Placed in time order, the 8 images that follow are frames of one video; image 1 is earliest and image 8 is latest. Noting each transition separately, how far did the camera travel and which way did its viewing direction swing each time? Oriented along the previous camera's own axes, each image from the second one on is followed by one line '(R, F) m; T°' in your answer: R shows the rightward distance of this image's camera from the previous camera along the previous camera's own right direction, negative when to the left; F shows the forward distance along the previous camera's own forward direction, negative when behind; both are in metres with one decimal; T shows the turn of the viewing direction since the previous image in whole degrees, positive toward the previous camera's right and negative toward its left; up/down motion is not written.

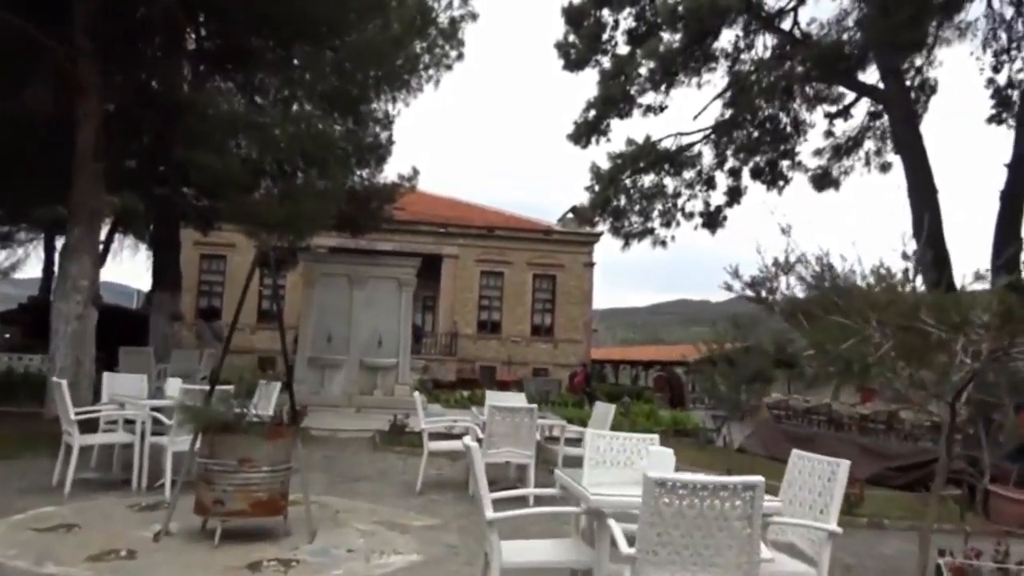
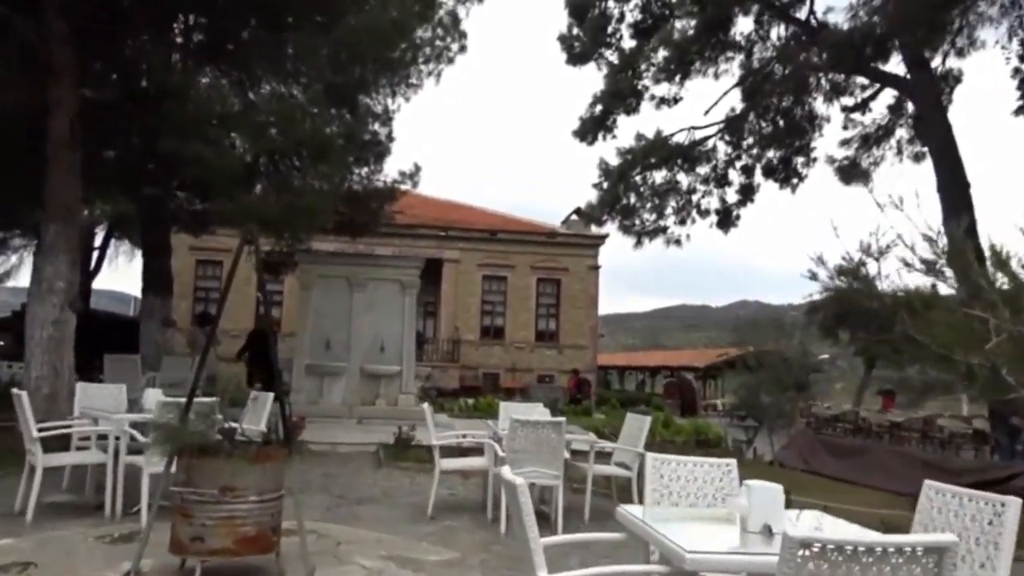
(-0.2, +0.9) m; 0°
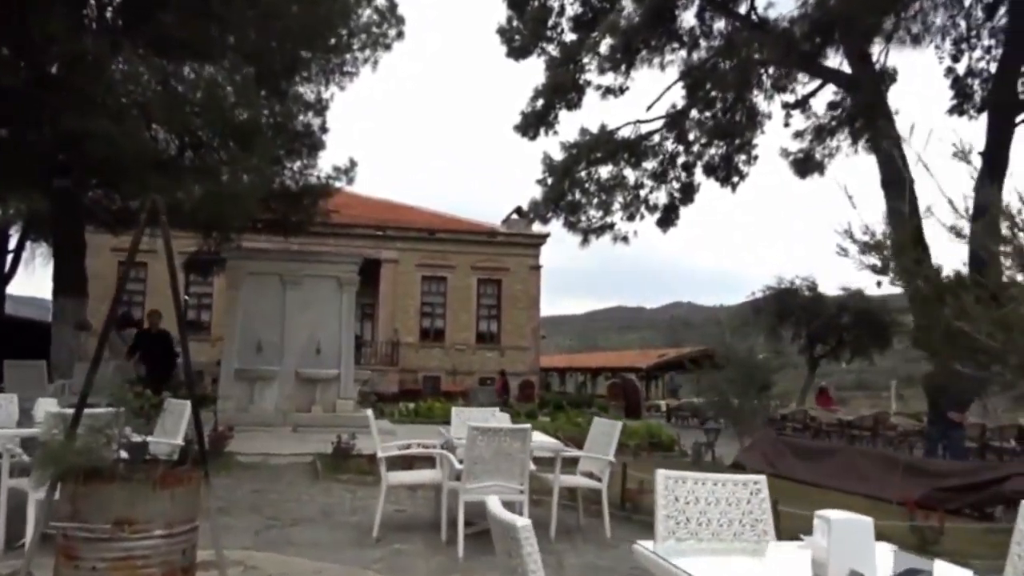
(-0.2, +0.8) m; +5°
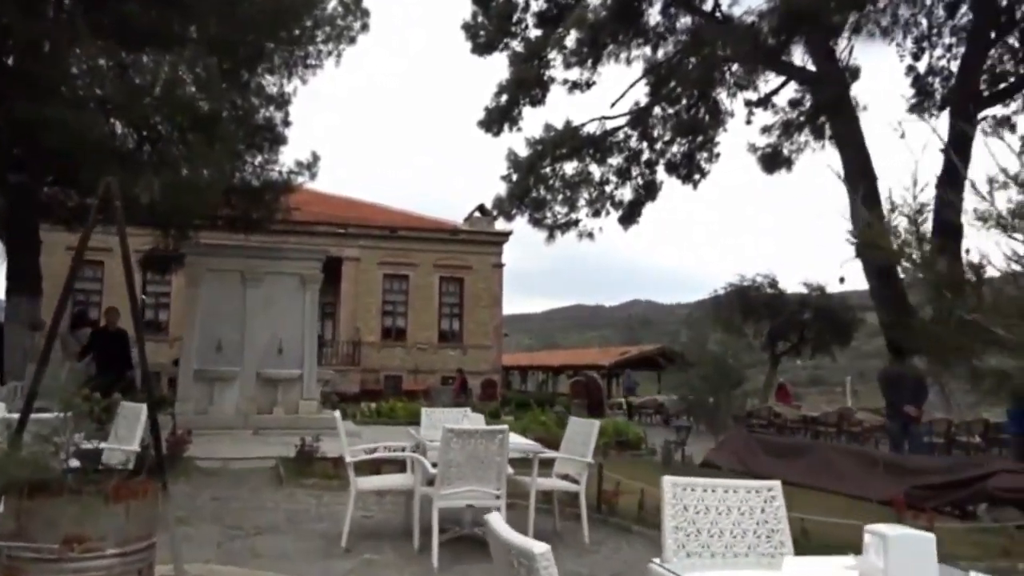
(-0.1, +0.2) m; +3°
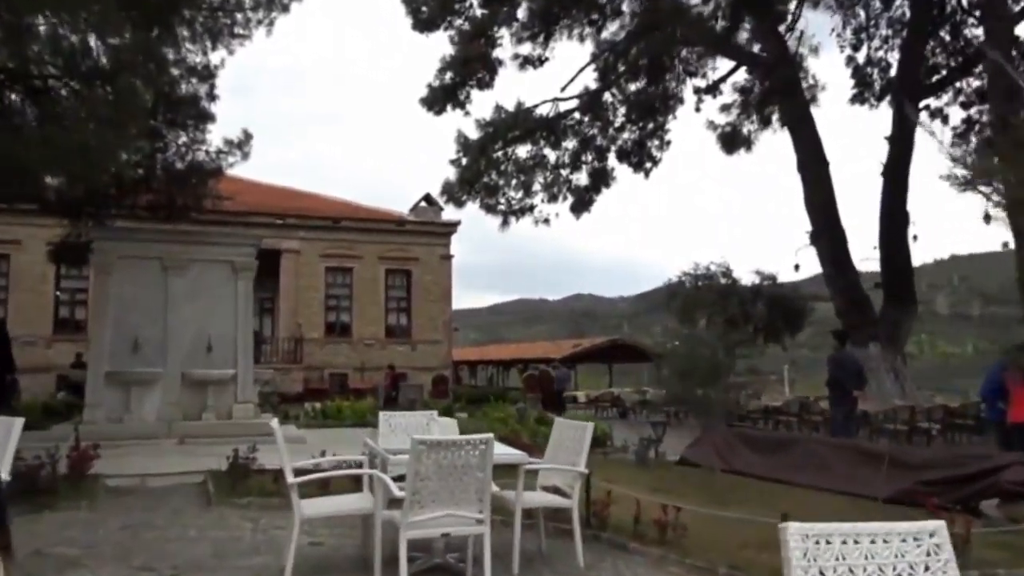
(-0.2, +1.1) m; +4°
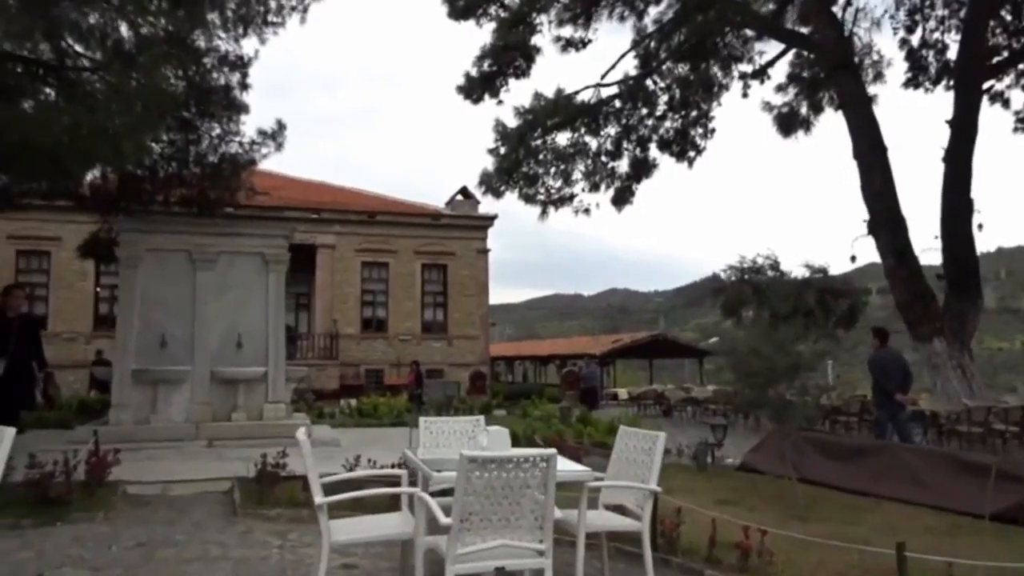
(-0.1, +0.7) m; -3°
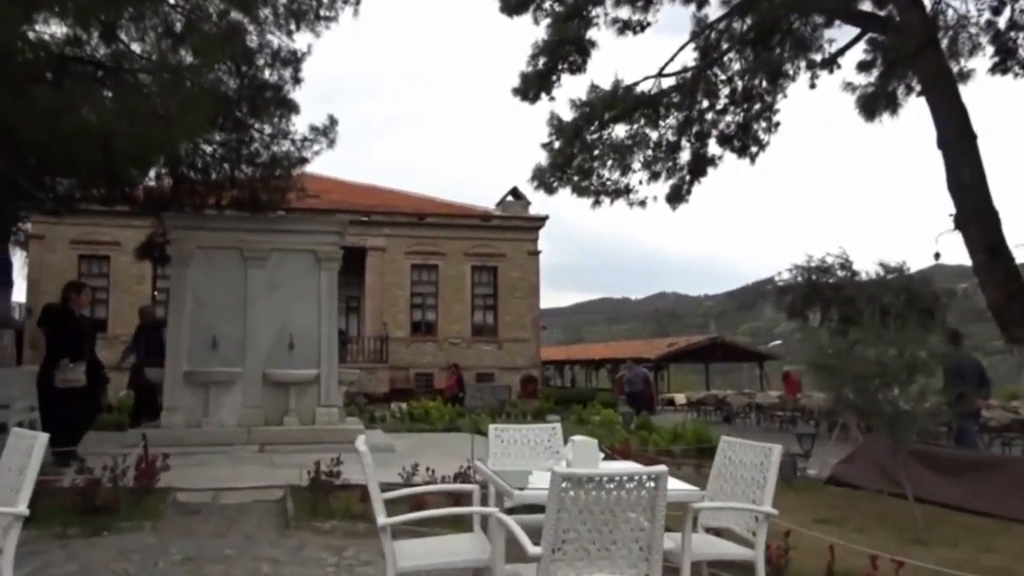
(-0.2, +0.6) m; -3°
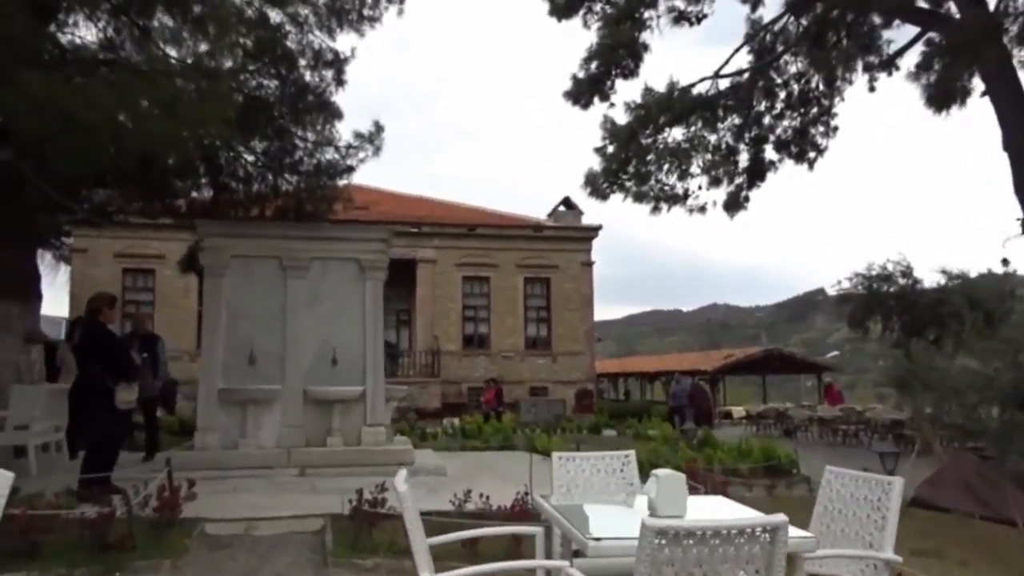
(-0.1, +0.8) m; -4°
